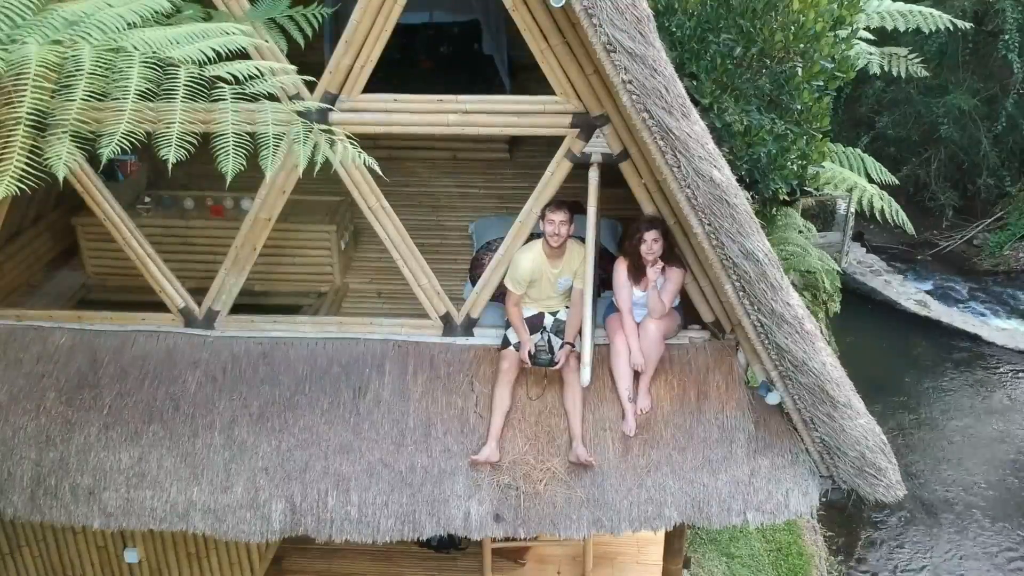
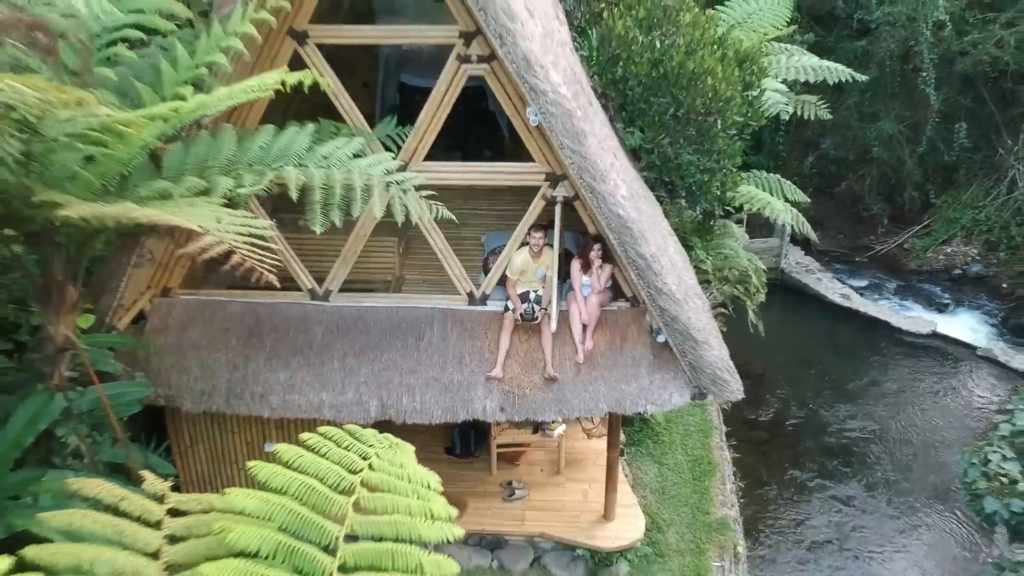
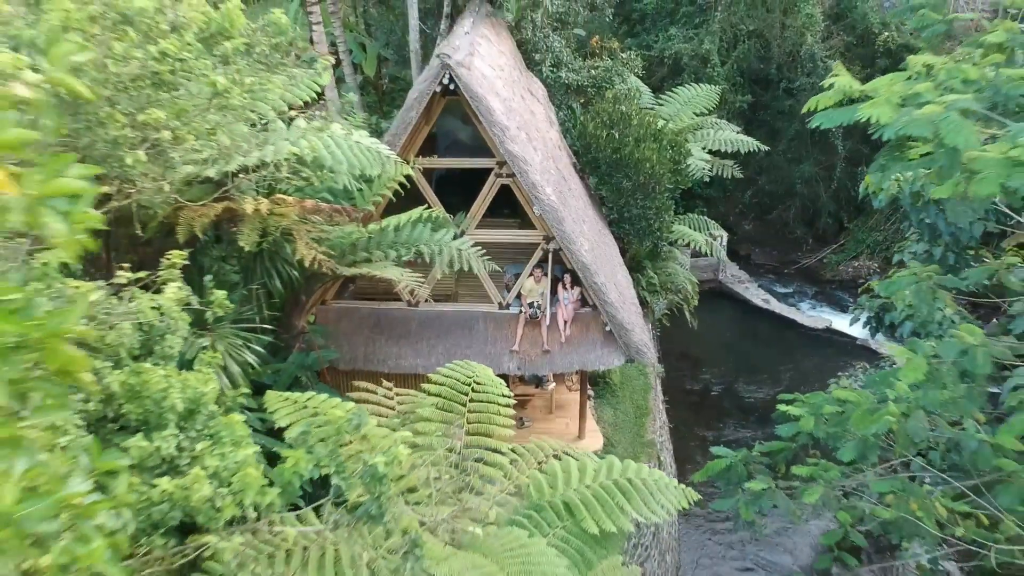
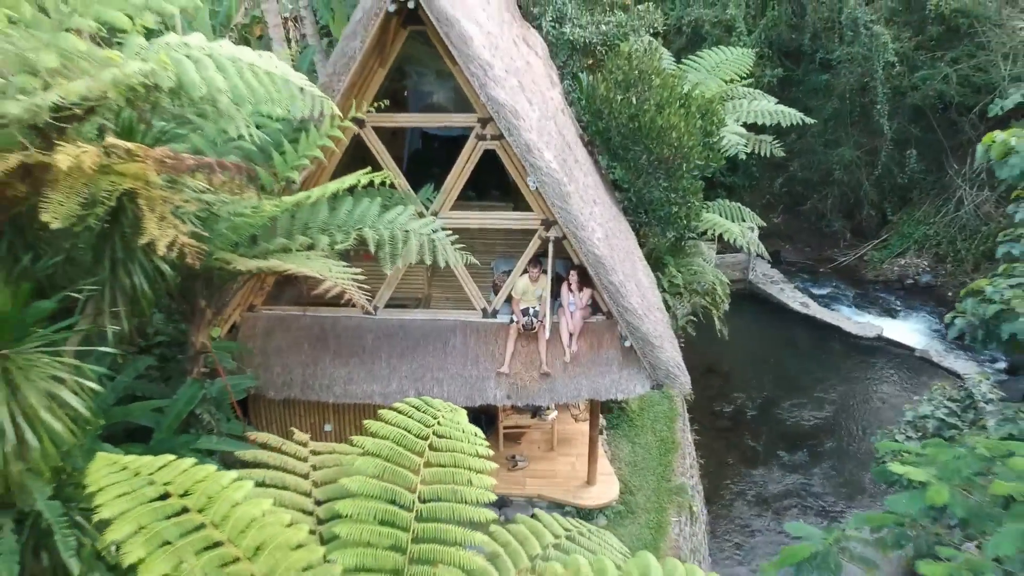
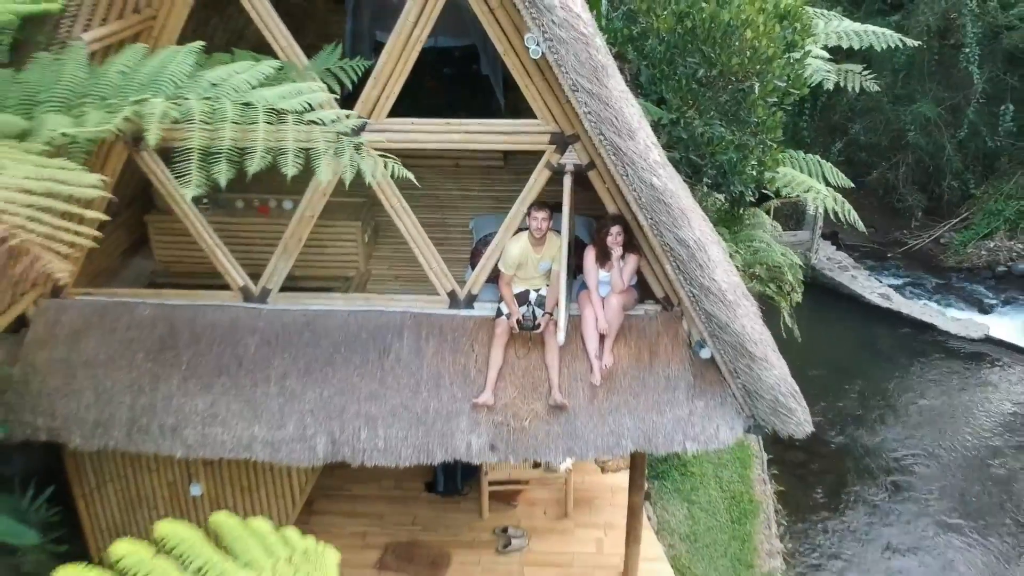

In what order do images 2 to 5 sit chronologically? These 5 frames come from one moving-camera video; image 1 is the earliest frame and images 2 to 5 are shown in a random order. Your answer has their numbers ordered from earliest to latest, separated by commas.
5, 2, 4, 3
